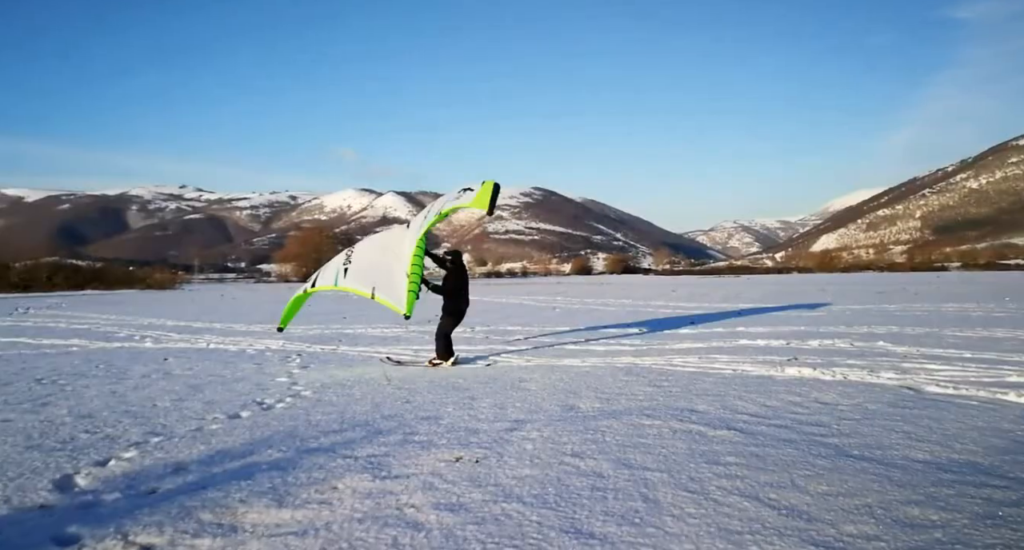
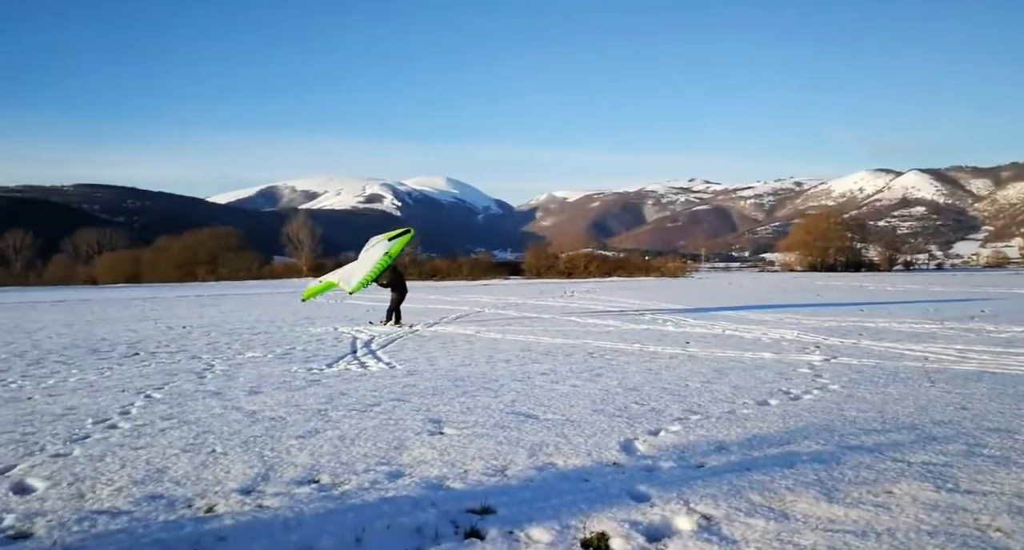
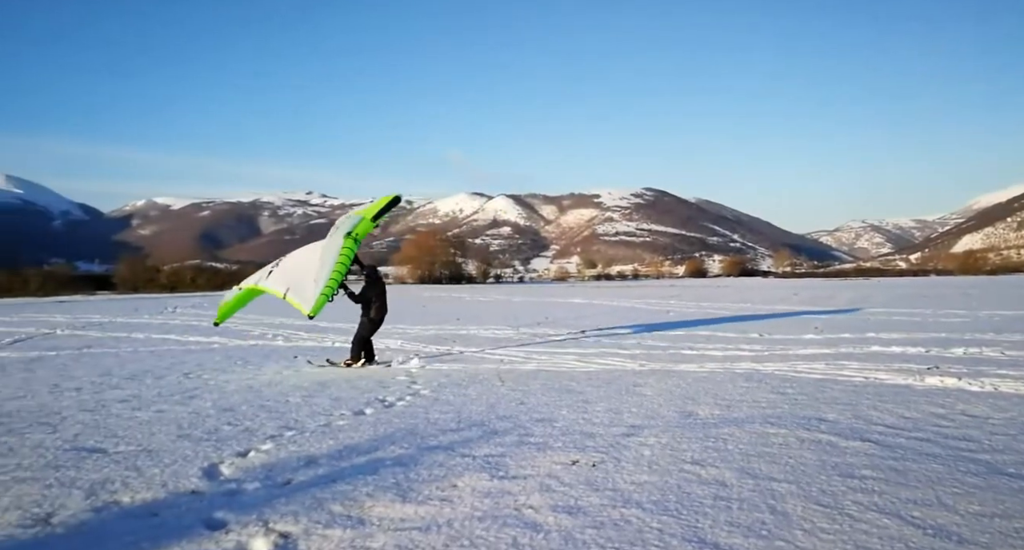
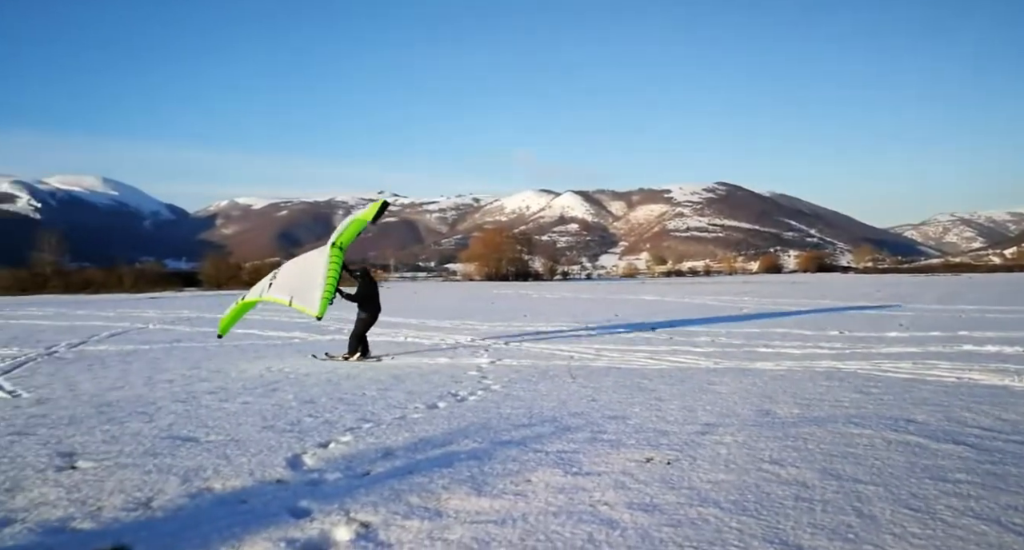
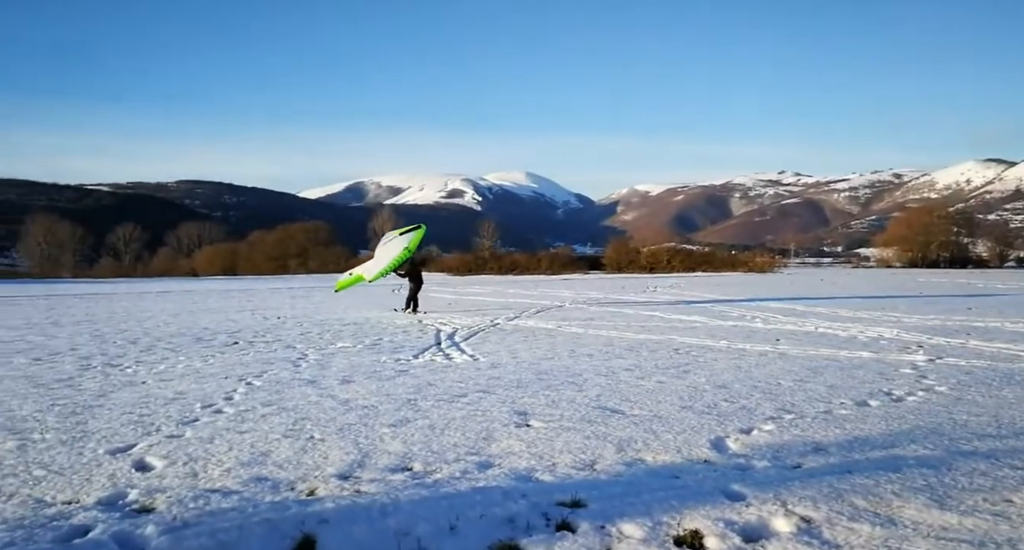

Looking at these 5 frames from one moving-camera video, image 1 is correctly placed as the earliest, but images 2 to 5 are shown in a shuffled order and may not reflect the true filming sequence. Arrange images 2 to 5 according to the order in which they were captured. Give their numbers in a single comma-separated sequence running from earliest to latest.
3, 4, 2, 5
